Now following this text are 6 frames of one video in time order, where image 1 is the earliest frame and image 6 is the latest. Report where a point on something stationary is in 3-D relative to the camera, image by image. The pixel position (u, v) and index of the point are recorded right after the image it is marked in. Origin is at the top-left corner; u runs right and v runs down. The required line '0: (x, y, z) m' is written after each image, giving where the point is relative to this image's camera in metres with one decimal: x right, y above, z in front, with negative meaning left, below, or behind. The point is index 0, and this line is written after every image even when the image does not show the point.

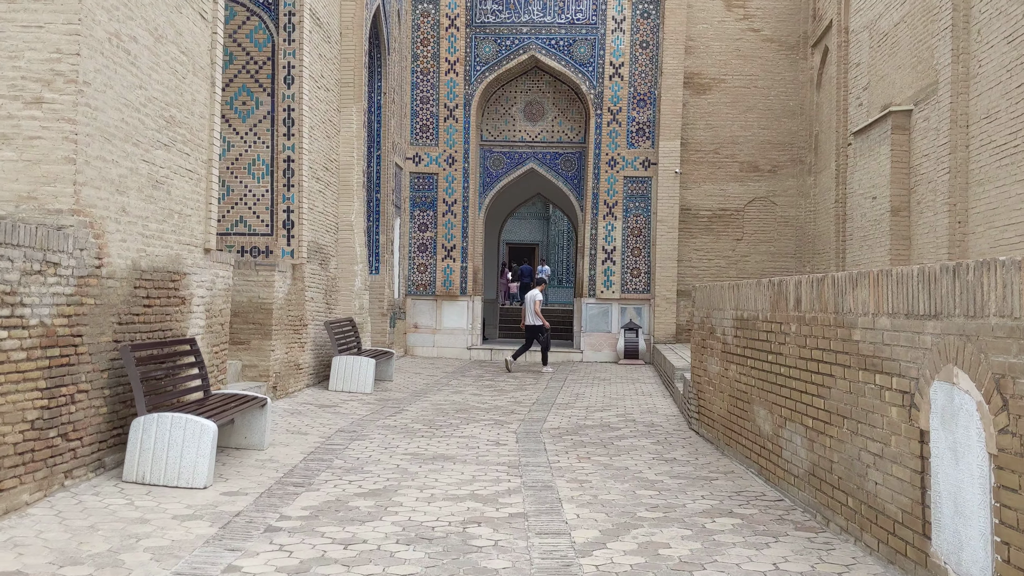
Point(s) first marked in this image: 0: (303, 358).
0: (-1.9, -0.6, +9.2) m
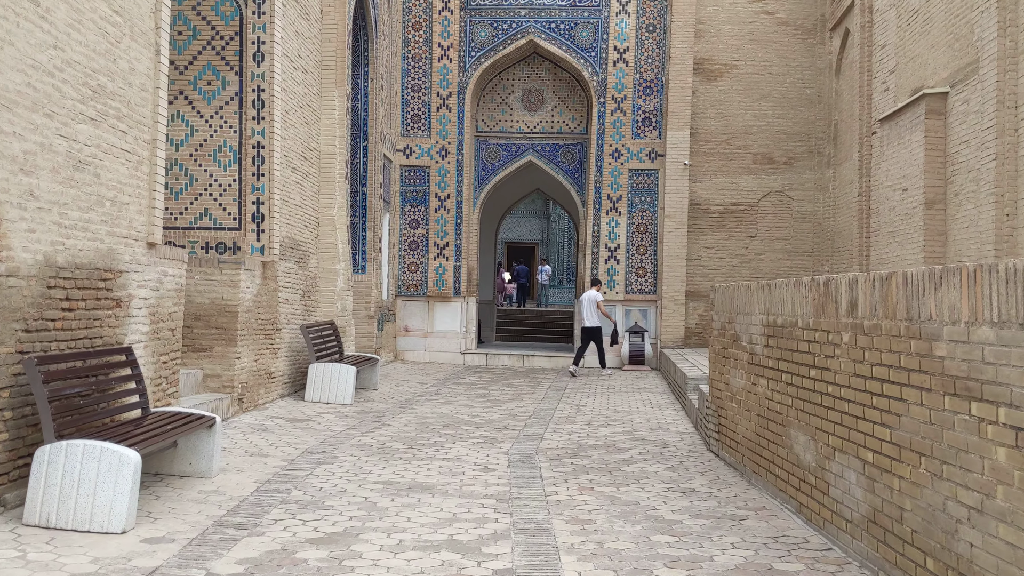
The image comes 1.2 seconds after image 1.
0: (-1.9, -0.6, +8.3) m
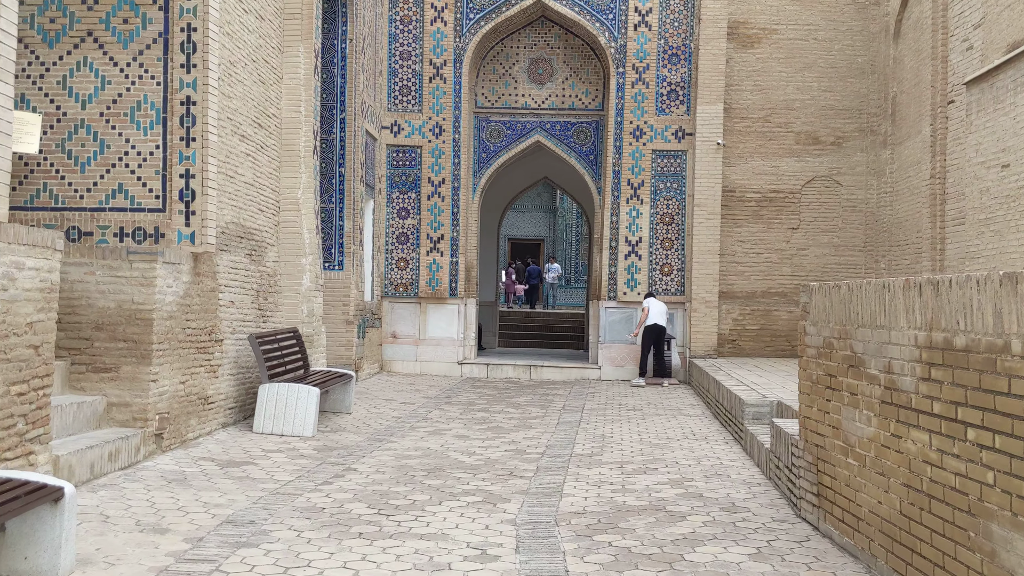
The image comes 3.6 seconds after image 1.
0: (-1.9, -0.6, +6.5) m
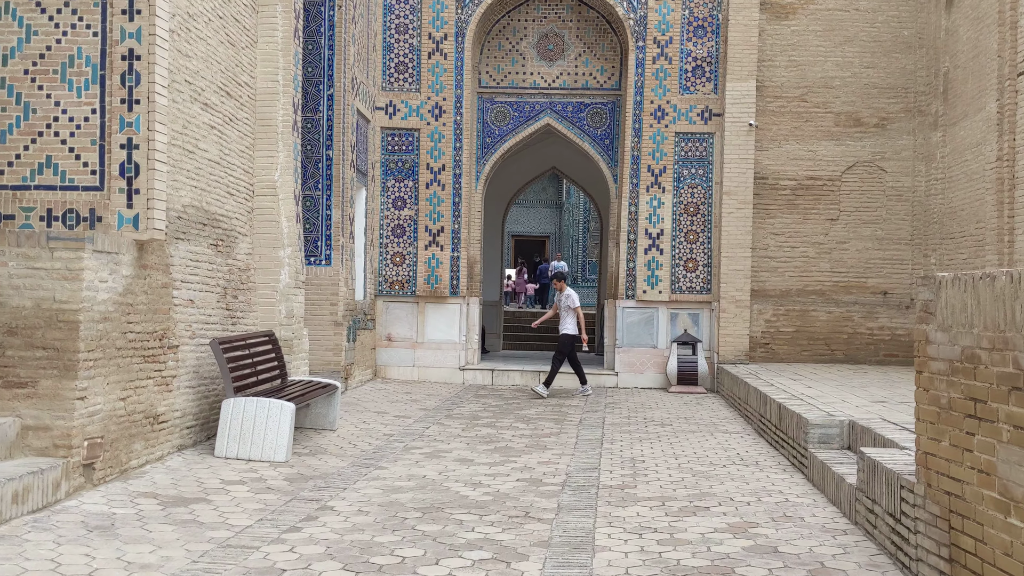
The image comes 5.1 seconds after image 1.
0: (-1.8, -0.6, +5.4) m
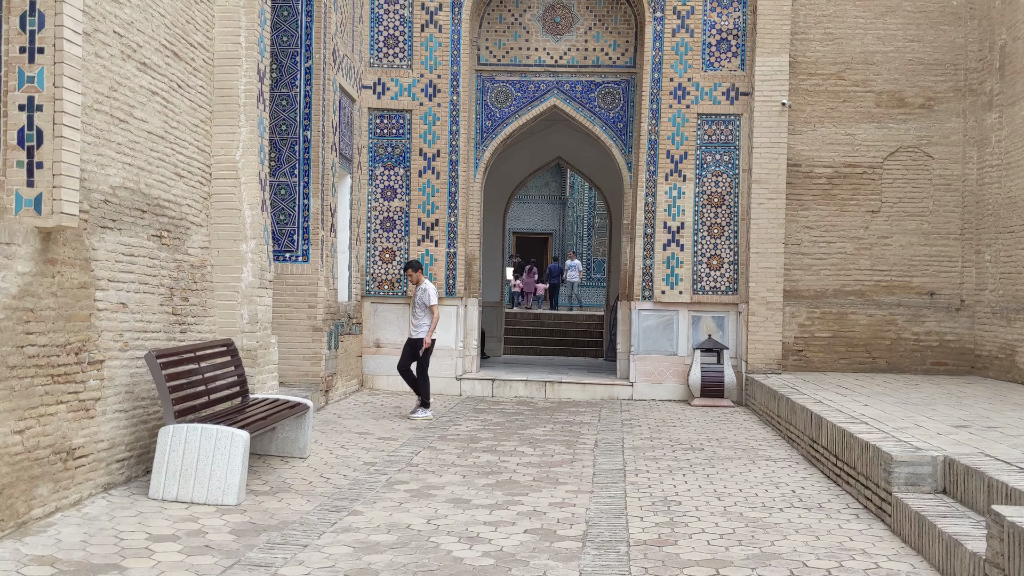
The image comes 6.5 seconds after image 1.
0: (-1.8, -0.6, +4.3) m
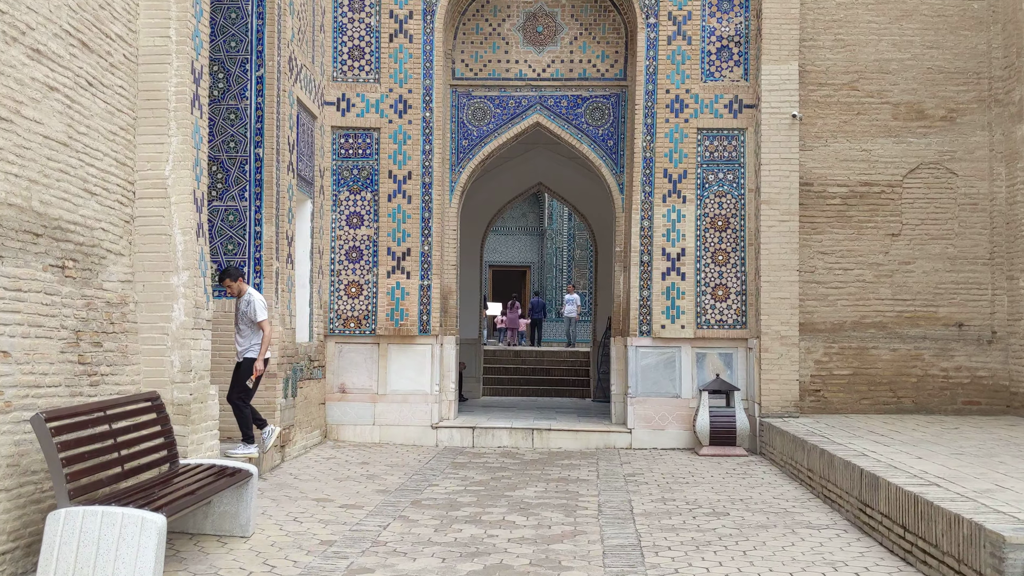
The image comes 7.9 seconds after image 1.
0: (-1.8, -0.7, +3.3) m
